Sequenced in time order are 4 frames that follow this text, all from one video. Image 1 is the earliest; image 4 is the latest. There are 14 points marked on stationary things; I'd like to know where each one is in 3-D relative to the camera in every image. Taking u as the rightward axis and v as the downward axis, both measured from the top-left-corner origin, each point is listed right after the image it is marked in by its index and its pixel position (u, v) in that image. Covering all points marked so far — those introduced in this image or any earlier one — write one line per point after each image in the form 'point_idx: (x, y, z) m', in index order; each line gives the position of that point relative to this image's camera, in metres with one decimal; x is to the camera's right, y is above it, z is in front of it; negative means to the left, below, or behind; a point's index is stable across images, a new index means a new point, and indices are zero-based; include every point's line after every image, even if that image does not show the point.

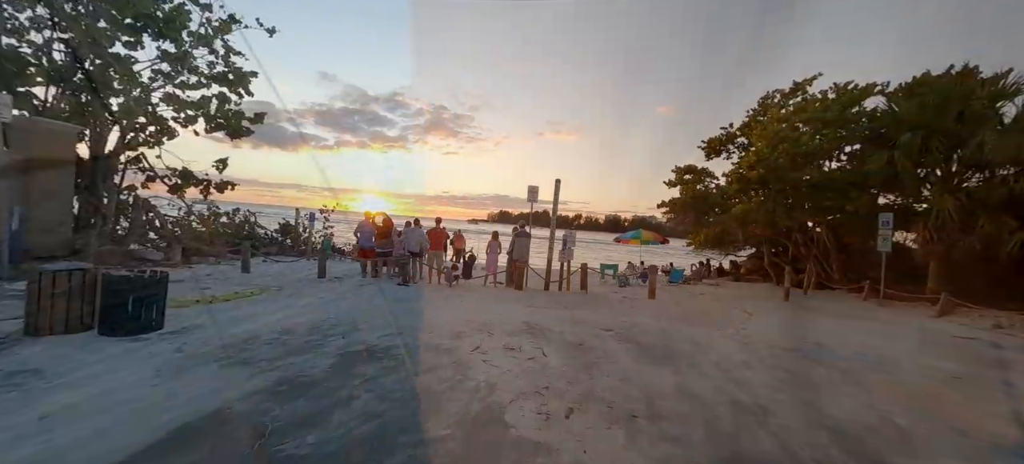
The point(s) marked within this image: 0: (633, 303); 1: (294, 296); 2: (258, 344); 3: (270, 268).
0: (+3.2, -1.9, +11.3) m
1: (-4.6, -1.3, +9.1) m
2: (-3.3, -1.4, +5.5) m
3: (-7.2, -1.1, +12.8) m
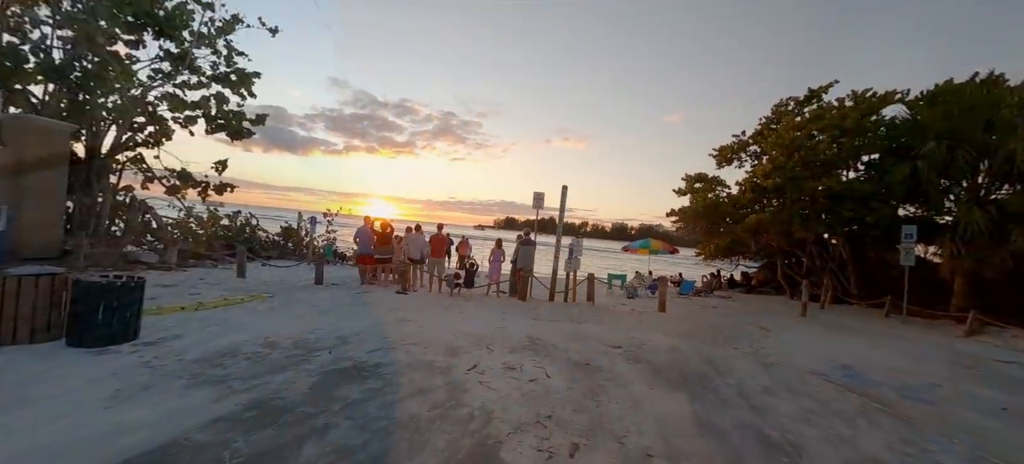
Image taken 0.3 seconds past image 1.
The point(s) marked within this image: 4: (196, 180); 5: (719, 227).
0: (+3.3, -2.1, +10.7) m
1: (-4.6, -1.4, +8.7) m
2: (-3.3, -1.5, +5.1) m
3: (-7.1, -1.2, +12.4) m
4: (-9.6, +1.5, +13.0) m
5: (+9.2, +0.2, +19.0) m
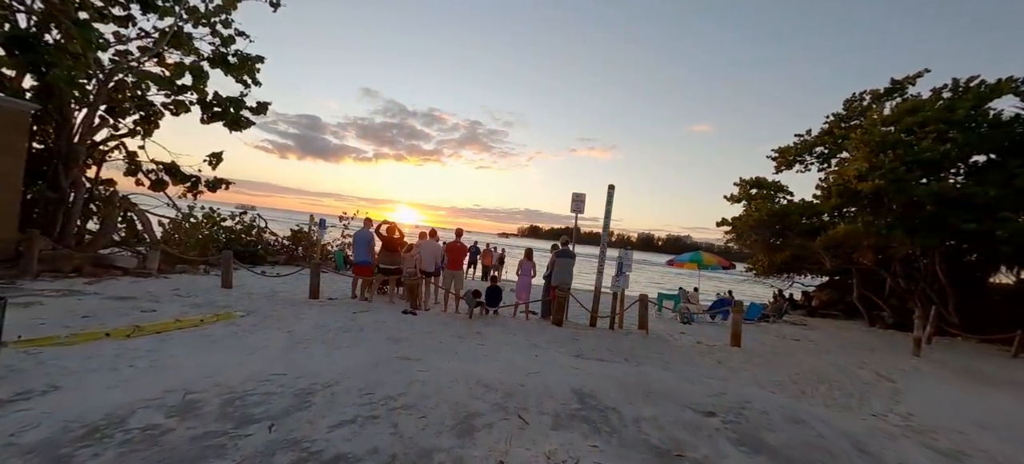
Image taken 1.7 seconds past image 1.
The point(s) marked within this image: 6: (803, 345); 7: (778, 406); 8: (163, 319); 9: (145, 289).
0: (+4.0, -2.4, +8.3) m
1: (-4.0, -1.5, +6.7) m
2: (-2.9, -1.5, +3.1) m
3: (-6.3, -1.3, +10.6) m
4: (-8.7, +1.5, +11.4) m
5: (+10.4, -0.3, +16.3) m
6: (+7.0, -2.7, +10.3) m
7: (+3.4, -2.2, +5.4) m
8: (-5.3, -1.3, +6.5) m
9: (-7.5, -1.2, +8.6) m
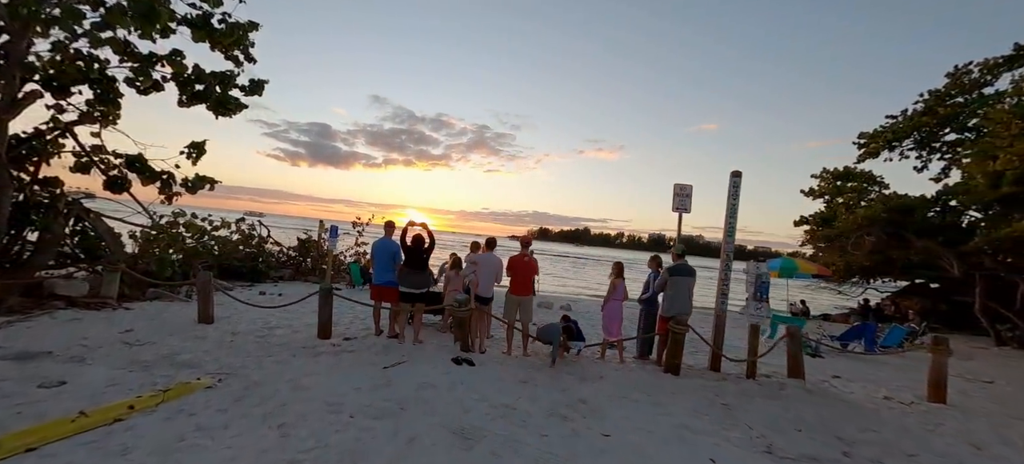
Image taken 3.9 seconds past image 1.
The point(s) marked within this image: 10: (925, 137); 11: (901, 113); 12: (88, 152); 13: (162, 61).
0: (+5.4, -2.4, +5.3) m
1: (-2.6, -1.7, +3.9) m
2: (-1.6, -1.6, +0.3) m
3: (-4.8, -1.5, +7.8) m
4: (-7.3, +1.2, +8.7) m
5: (+12.0, -0.3, +13.2) m
6: (+8.5, -2.7, +7.2) m
7: (+4.8, -2.2, +2.5) m
8: (-3.9, -1.5, +3.7) m
9: (-6.0, -1.4, +5.9) m
10: (+16.2, +3.7, +16.7) m
11: (+15.8, +4.8, +17.3) m
12: (-8.6, +1.6, +8.7) m
13: (-7.3, +3.6, +9.0) m
